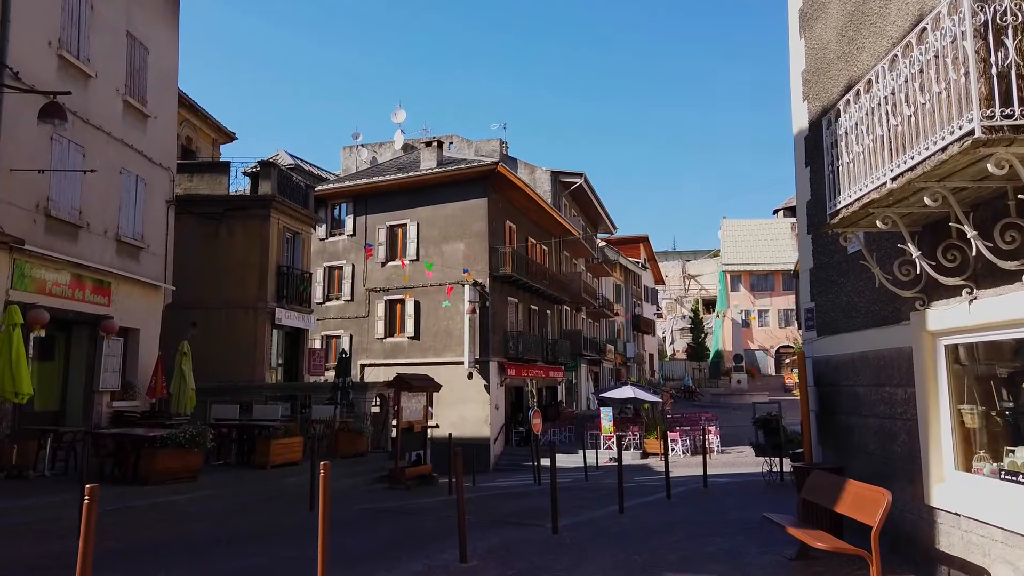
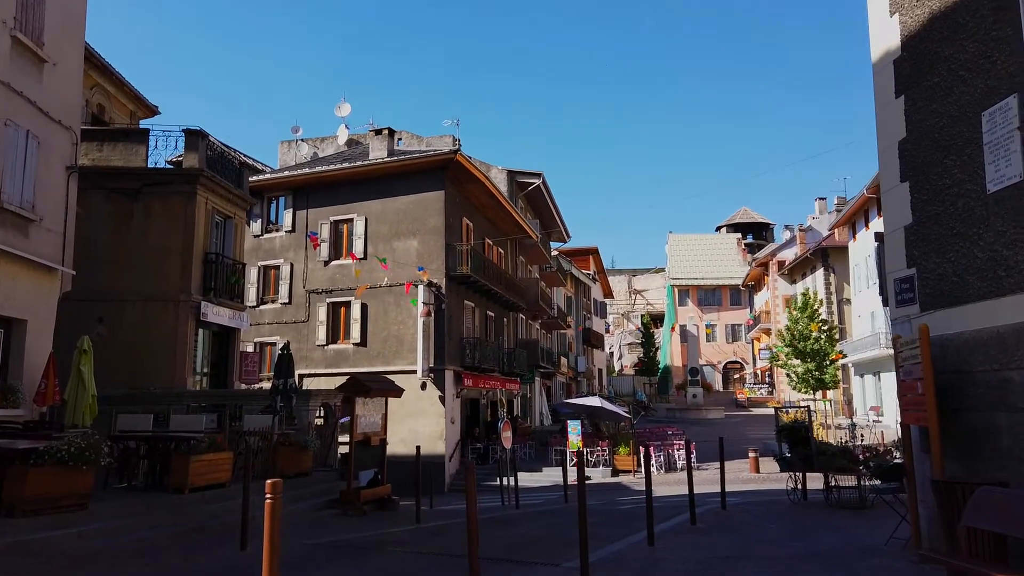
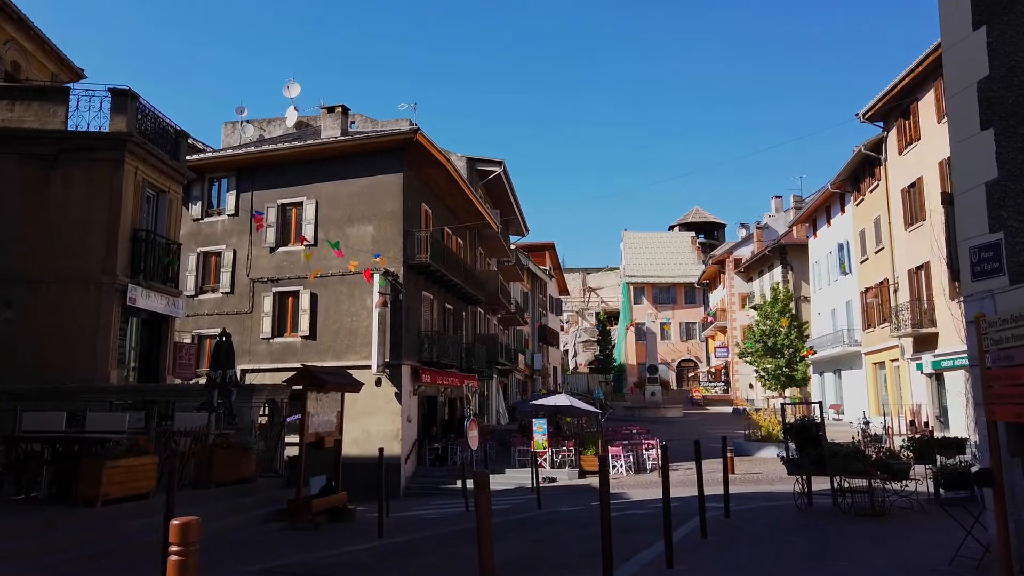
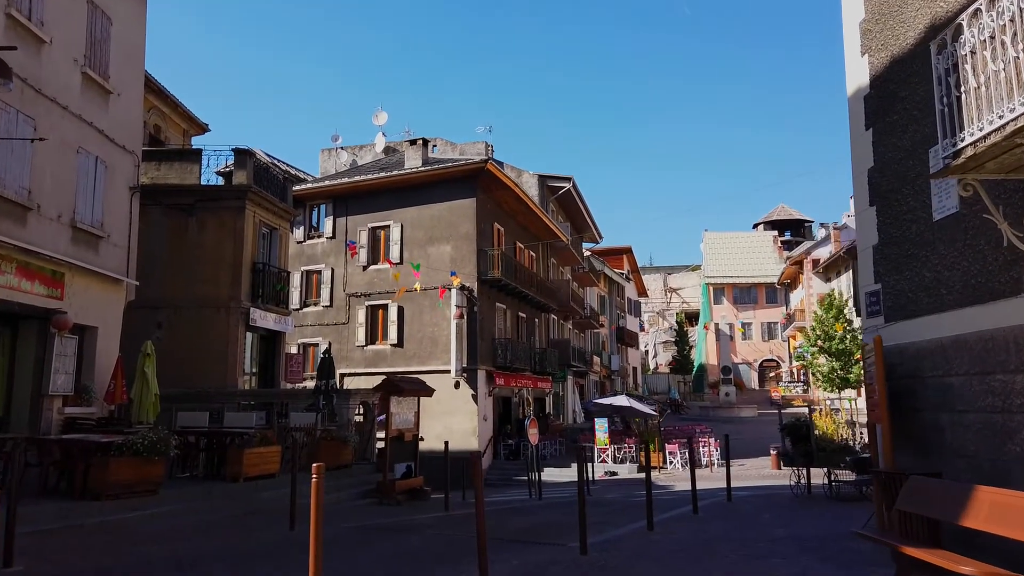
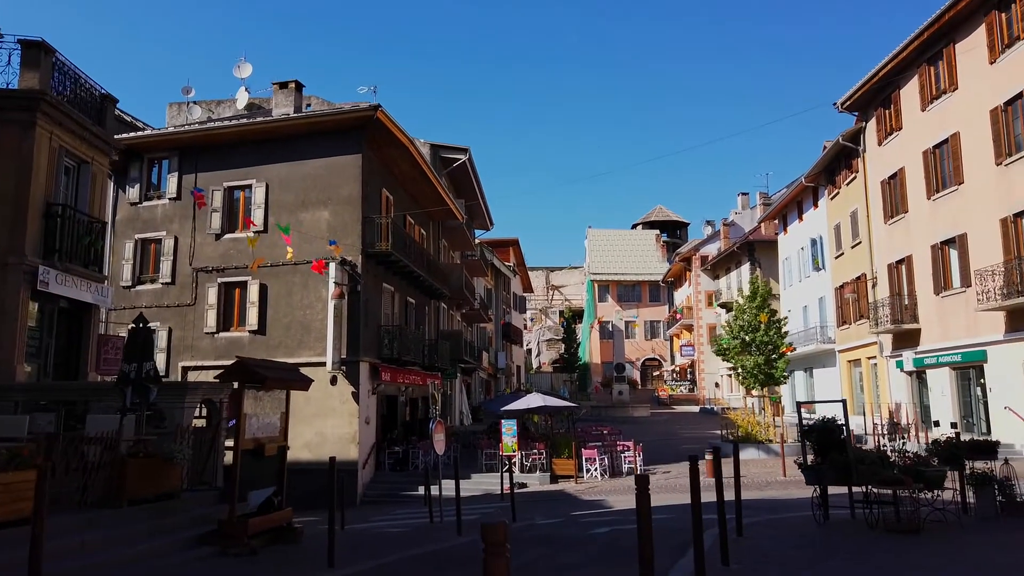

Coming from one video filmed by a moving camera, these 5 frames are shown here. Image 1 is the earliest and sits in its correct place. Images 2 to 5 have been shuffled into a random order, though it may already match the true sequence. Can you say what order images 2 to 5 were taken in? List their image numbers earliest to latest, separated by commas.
4, 2, 3, 5
